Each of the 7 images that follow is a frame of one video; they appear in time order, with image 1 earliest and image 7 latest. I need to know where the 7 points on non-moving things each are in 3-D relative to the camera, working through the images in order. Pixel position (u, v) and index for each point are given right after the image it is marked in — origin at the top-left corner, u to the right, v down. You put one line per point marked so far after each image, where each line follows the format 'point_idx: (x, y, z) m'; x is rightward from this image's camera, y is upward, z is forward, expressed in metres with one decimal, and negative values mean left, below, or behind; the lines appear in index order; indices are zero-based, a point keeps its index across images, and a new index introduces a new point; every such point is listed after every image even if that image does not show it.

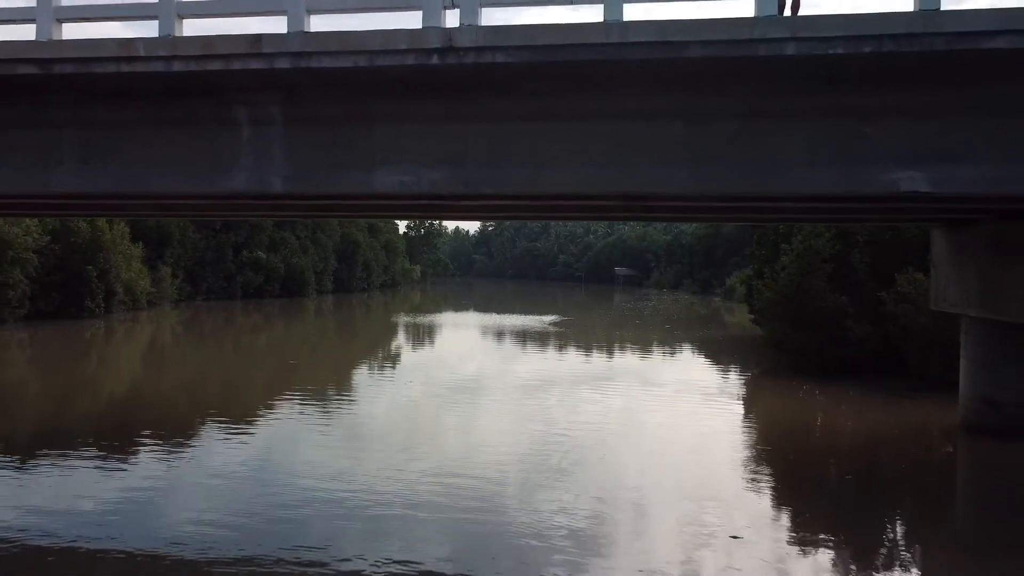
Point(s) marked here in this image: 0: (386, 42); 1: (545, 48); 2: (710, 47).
0: (-1.4, +2.7, +8.7) m
1: (+0.4, +2.6, +8.5) m
2: (+2.0, +2.5, +8.2) m
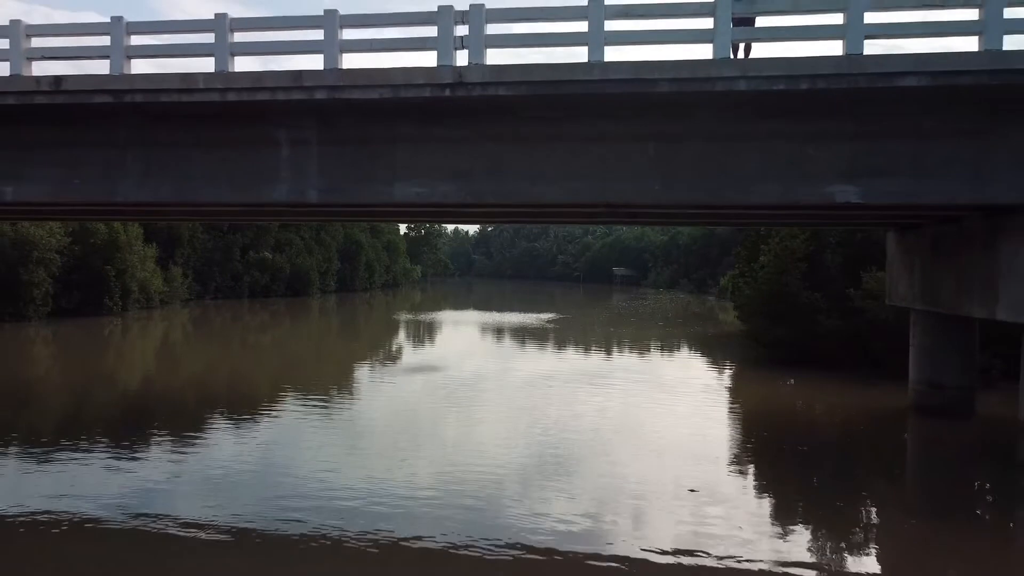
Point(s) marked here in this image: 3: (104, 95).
0: (-1.4, +2.8, +10.4) m
1: (+0.4, +2.6, +10.2) m
2: (+2.0, +2.6, +9.9) m
3: (-5.7, +2.7, +11.0) m
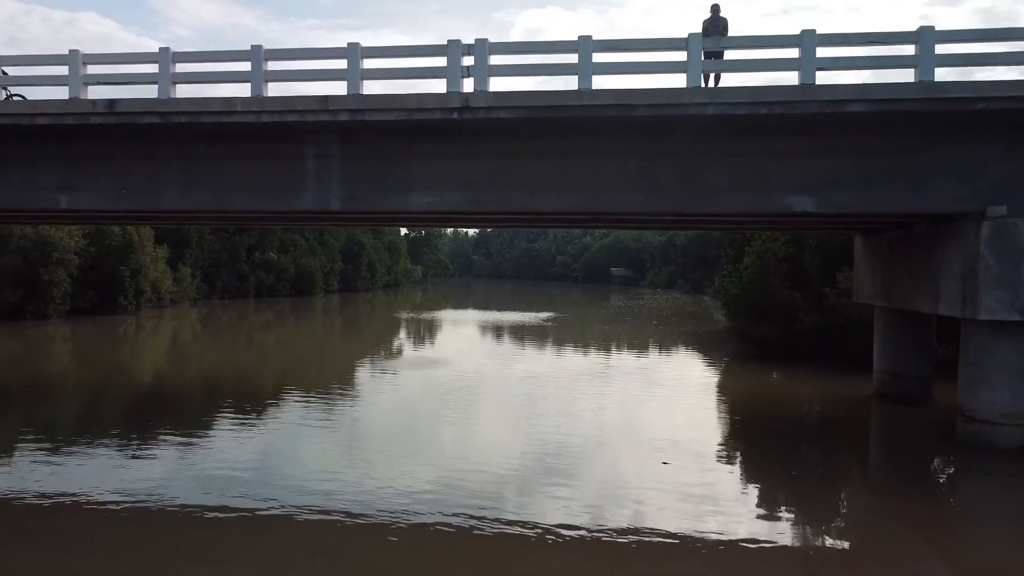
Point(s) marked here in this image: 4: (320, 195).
0: (-1.4, +2.8, +11.9) m
1: (+0.4, +2.7, +11.7) m
2: (+2.0, +2.6, +11.4) m
3: (-5.7, +2.7, +12.5) m
4: (-3.2, +1.6, +13.0) m
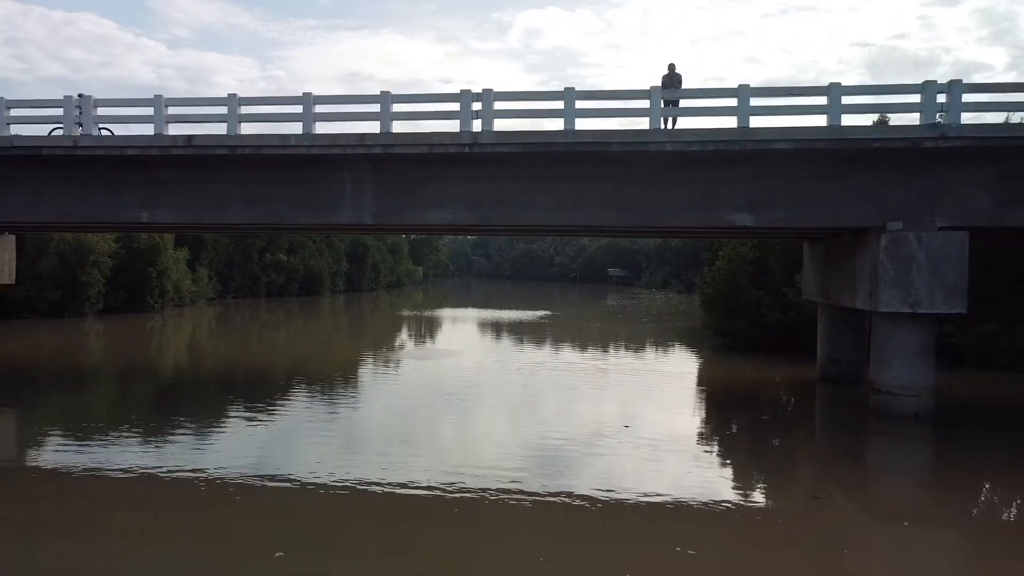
0: (-1.4, +2.8, +14.9) m
1: (+0.4, +2.7, +14.7) m
2: (+2.0, +2.6, +14.4) m
3: (-5.7, +2.7, +15.5) m
4: (-3.2, +1.6, +16.0) m
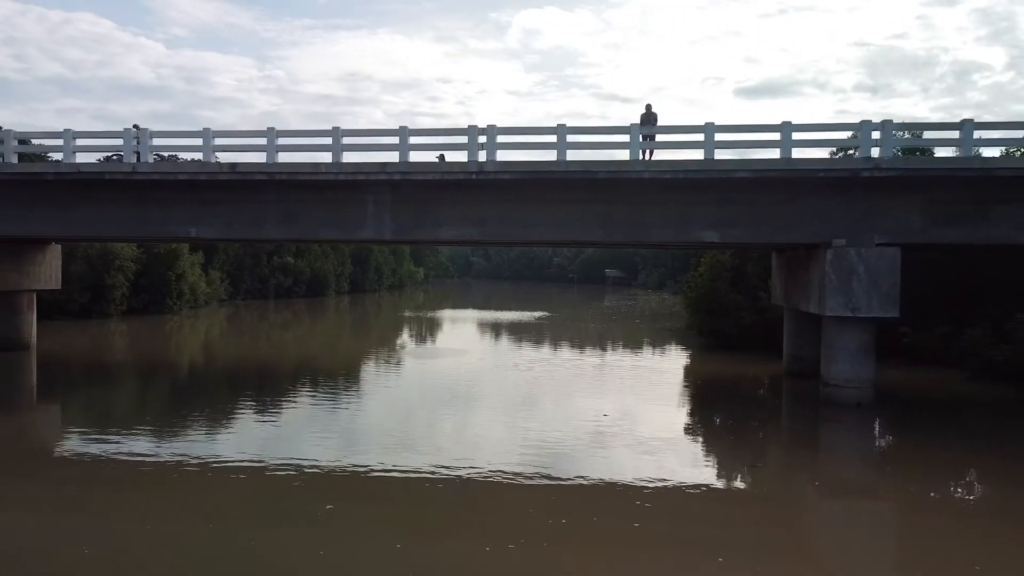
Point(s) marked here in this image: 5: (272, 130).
0: (-1.4, +2.7, +17.4) m
1: (+0.4, +2.5, +17.1) m
2: (+2.0, +2.5, +16.9) m
3: (-5.7, +2.6, +17.9) m
4: (-3.2, +1.4, +18.4) m
5: (-5.5, +3.6, +18.0) m
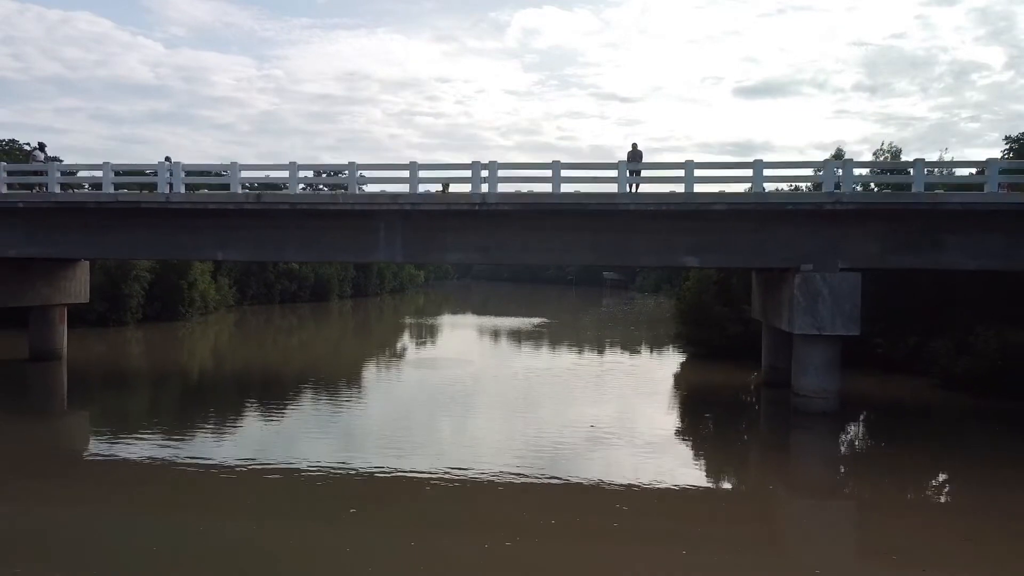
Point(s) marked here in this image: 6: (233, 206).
0: (-1.4, +2.2, +19.2) m
1: (+0.3, +2.1, +18.9) m
2: (+2.0, +2.0, +18.7) m
3: (-5.7, +2.1, +19.8) m
4: (-3.2, +0.9, +20.2) m
5: (-5.5, +3.1, +19.8) m
6: (-7.1, +2.1, +20.0) m
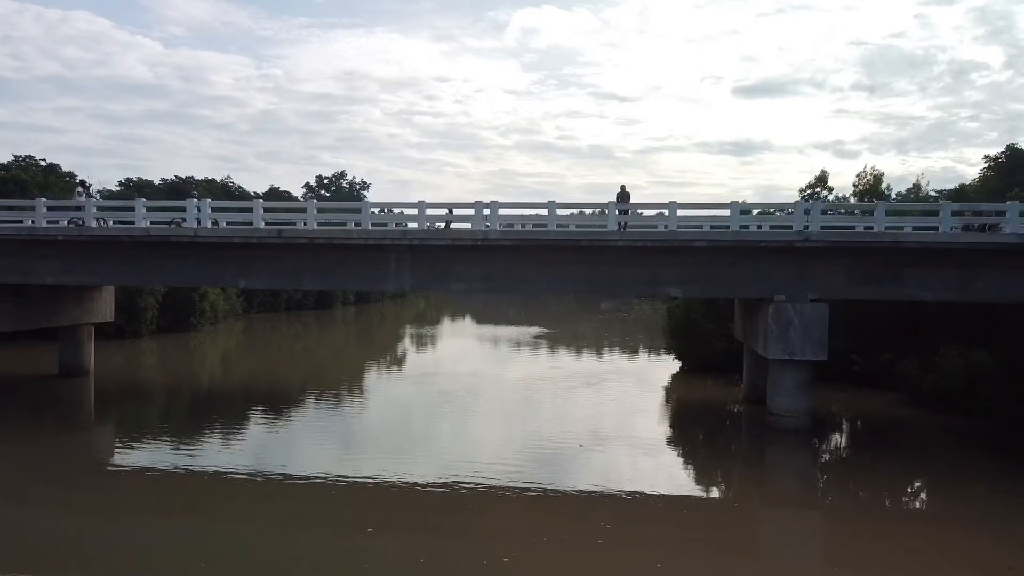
0: (-1.4, +1.4, +21.0) m
1: (+0.3, +1.3, +20.8) m
2: (+2.0, +1.2, +20.5) m
3: (-5.7, +1.3, +21.6) m
4: (-3.2, +0.2, +22.1) m
5: (-5.5, +2.4, +21.7) m
6: (-7.1, +1.3, +21.8) m
